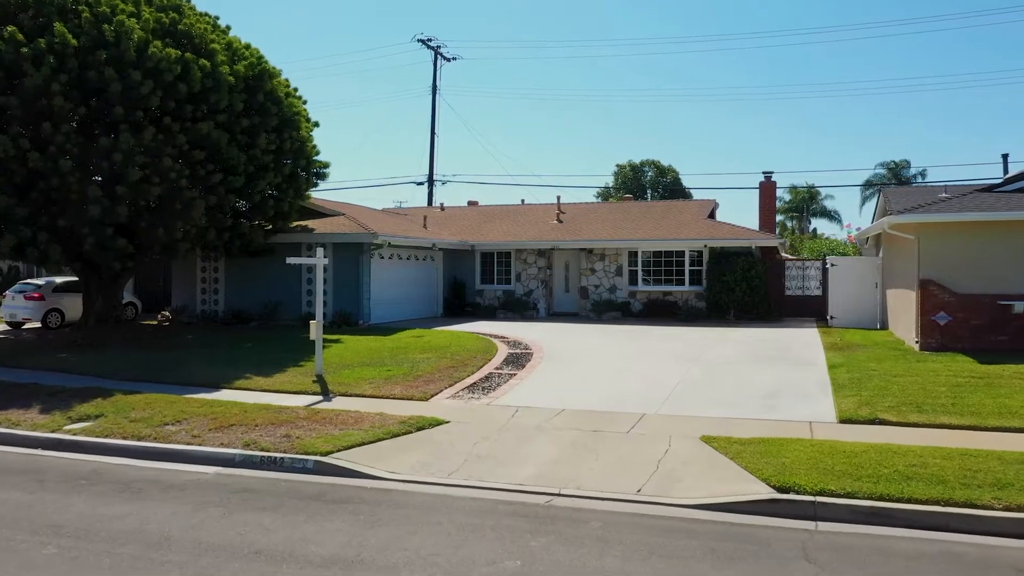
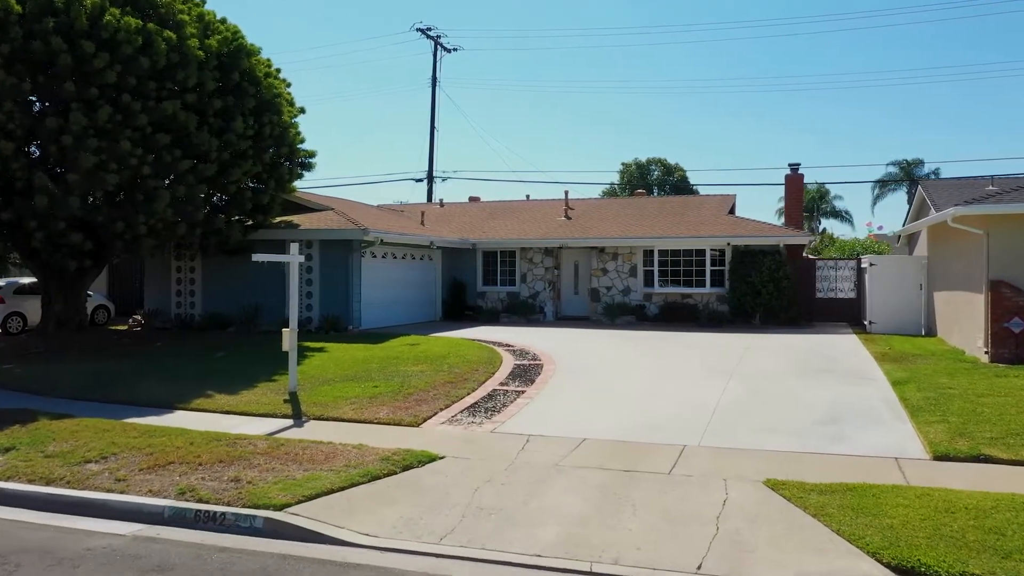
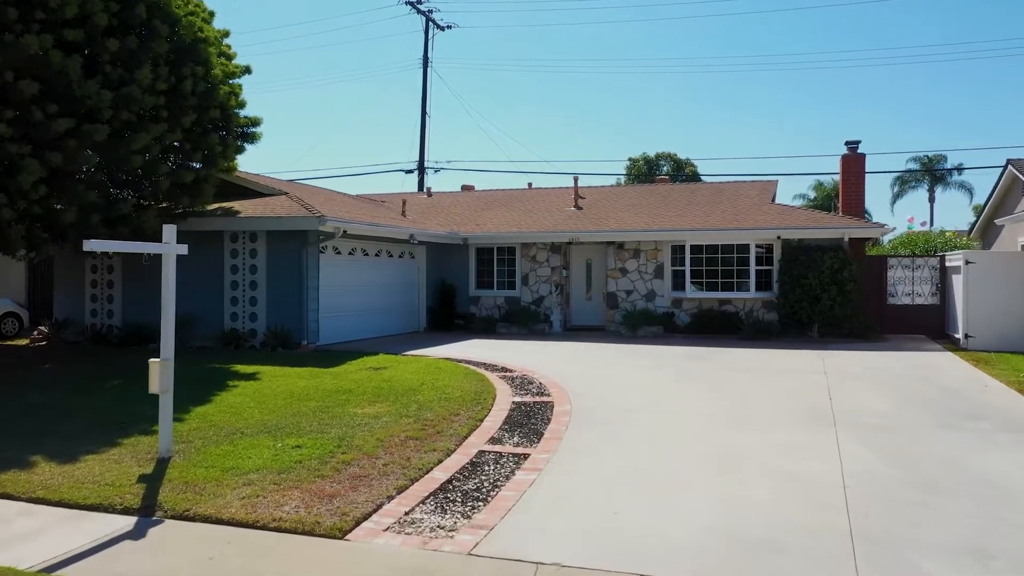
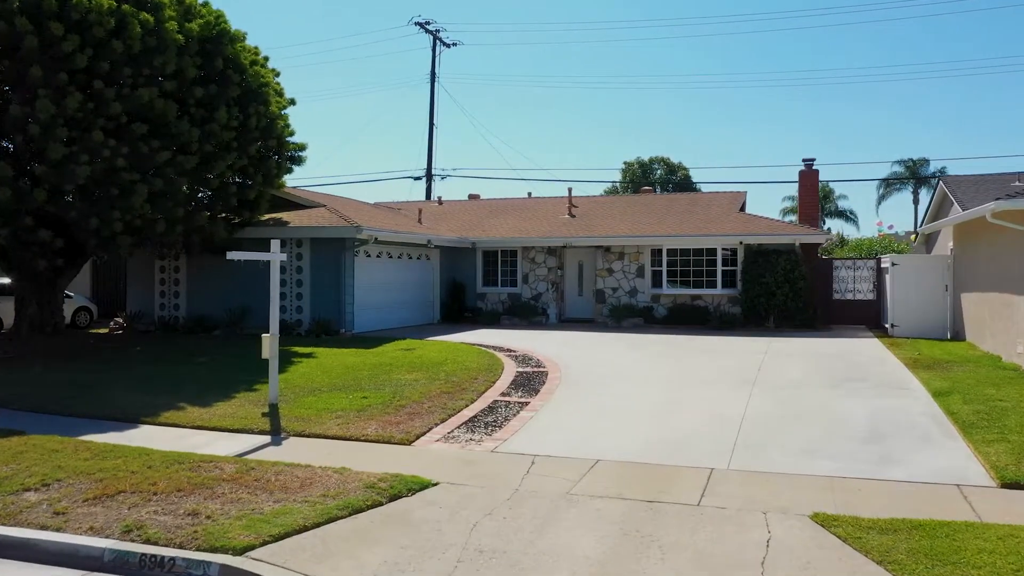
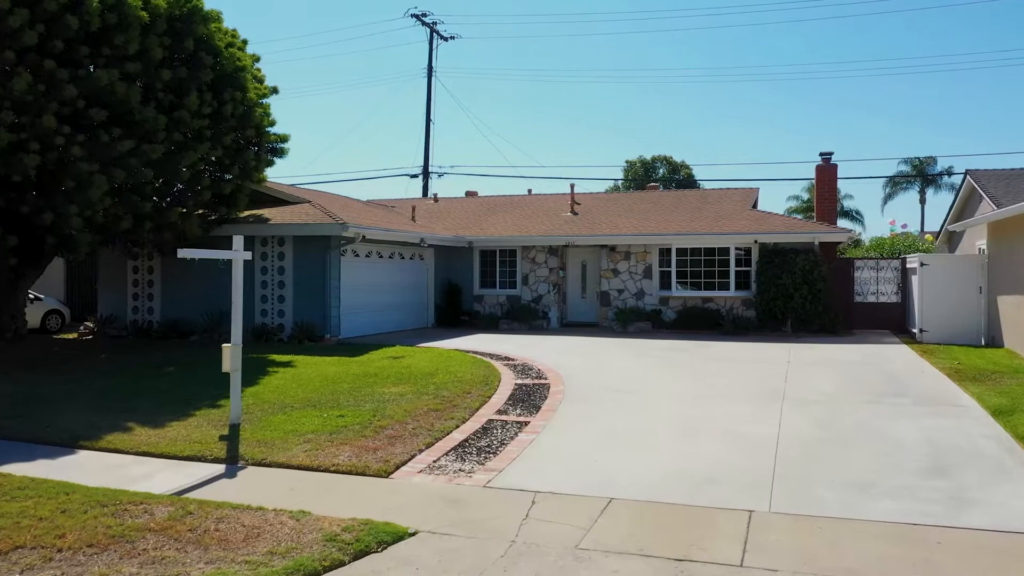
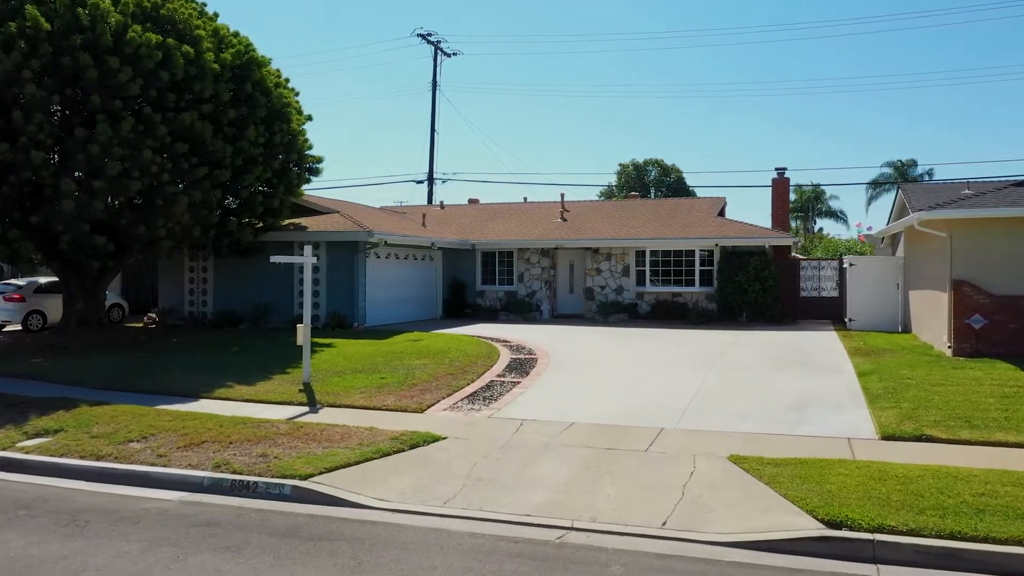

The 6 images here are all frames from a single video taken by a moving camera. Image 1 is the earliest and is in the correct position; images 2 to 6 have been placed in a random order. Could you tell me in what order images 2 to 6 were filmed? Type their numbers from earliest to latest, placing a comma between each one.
6, 2, 4, 5, 3
